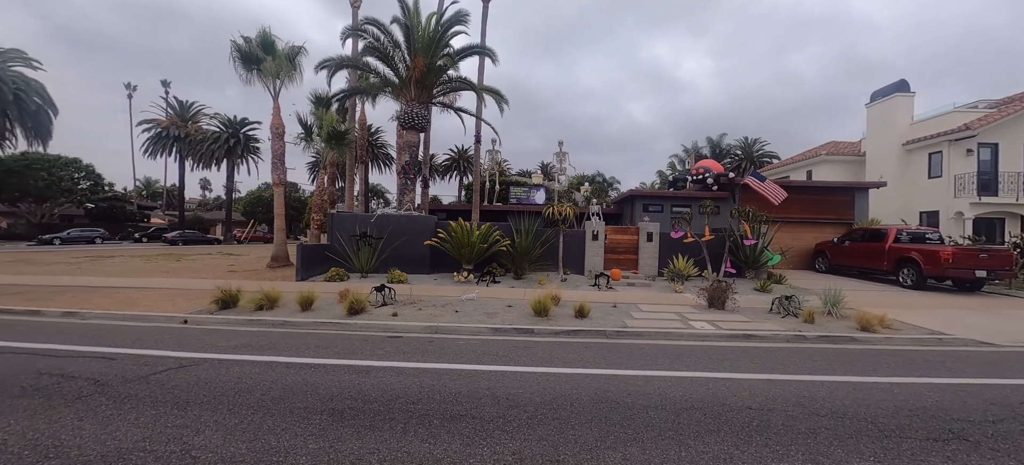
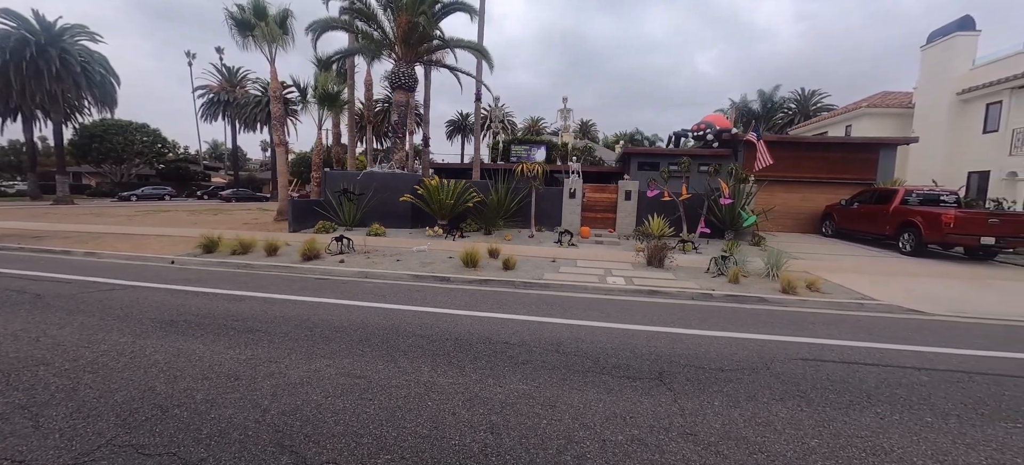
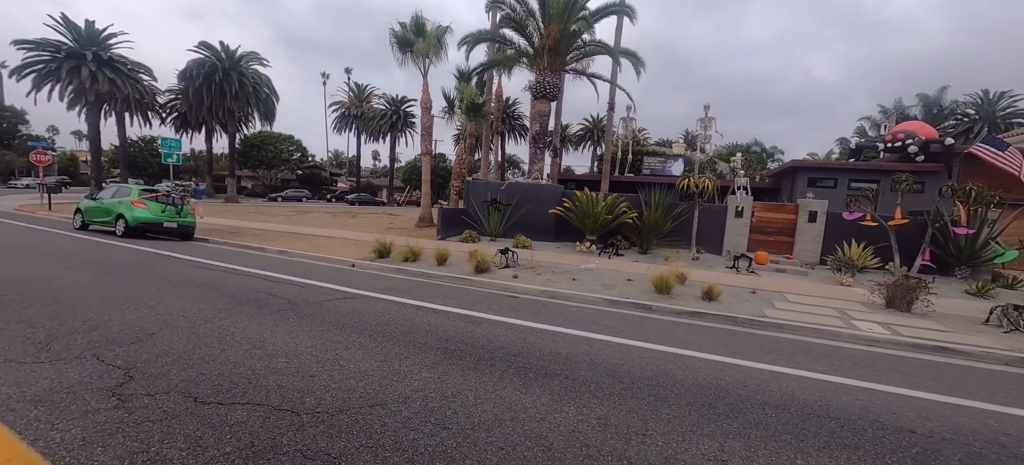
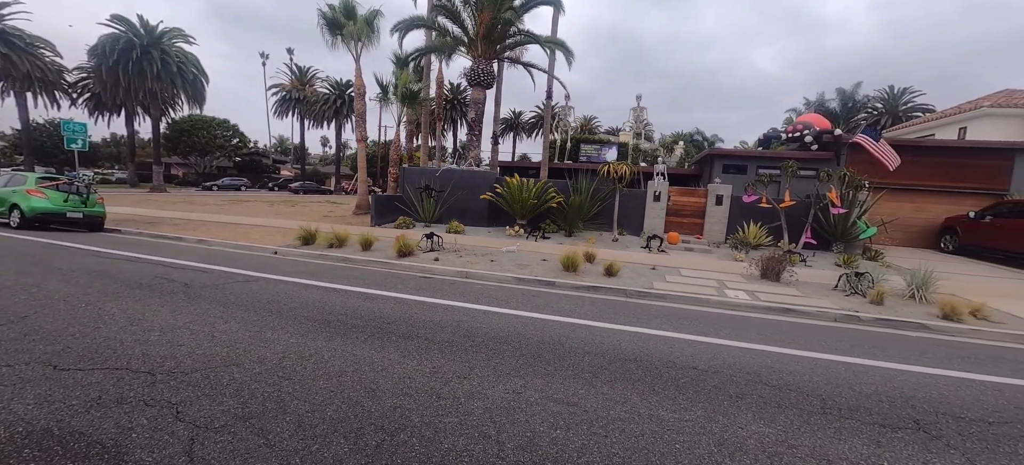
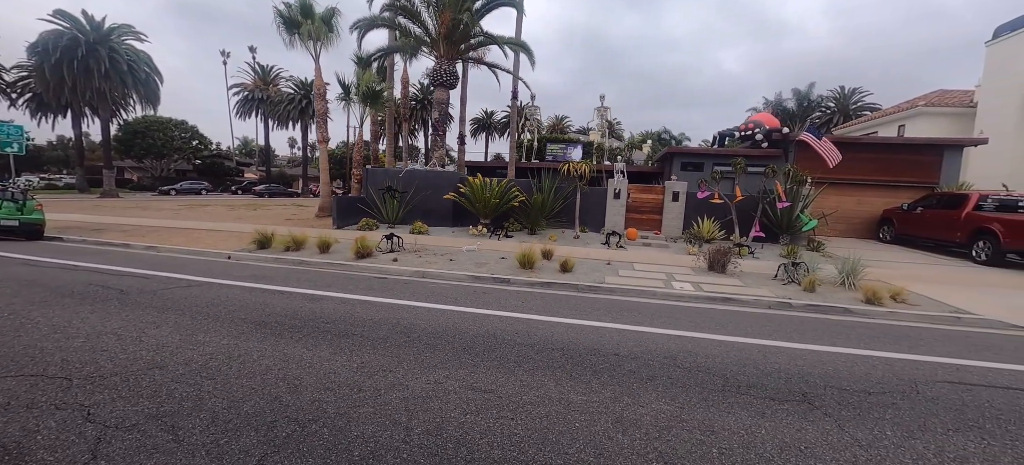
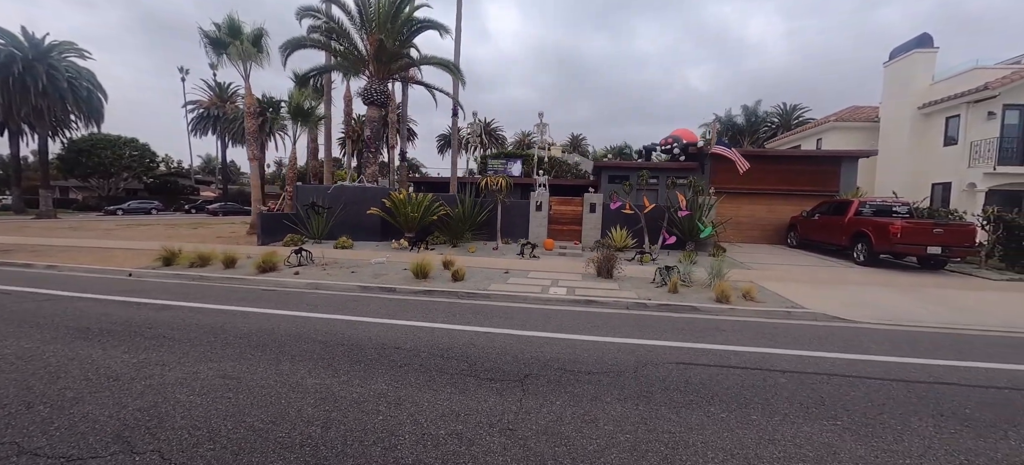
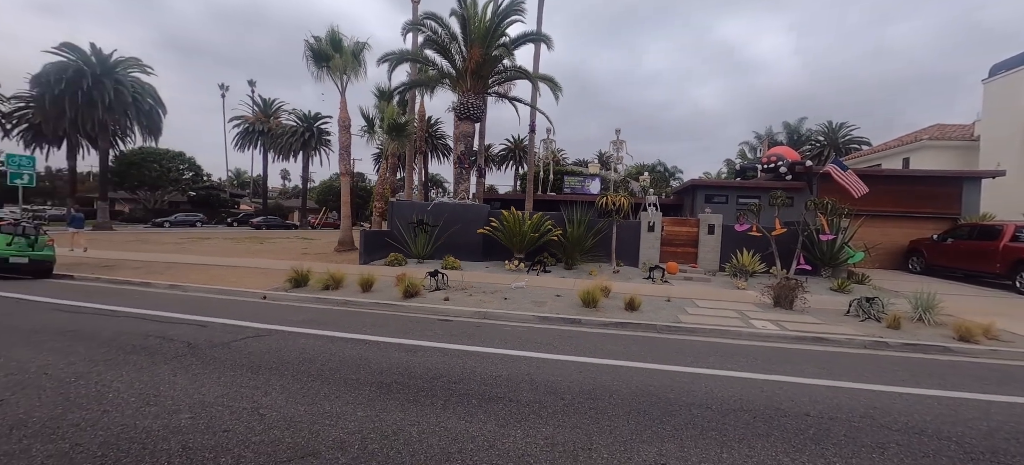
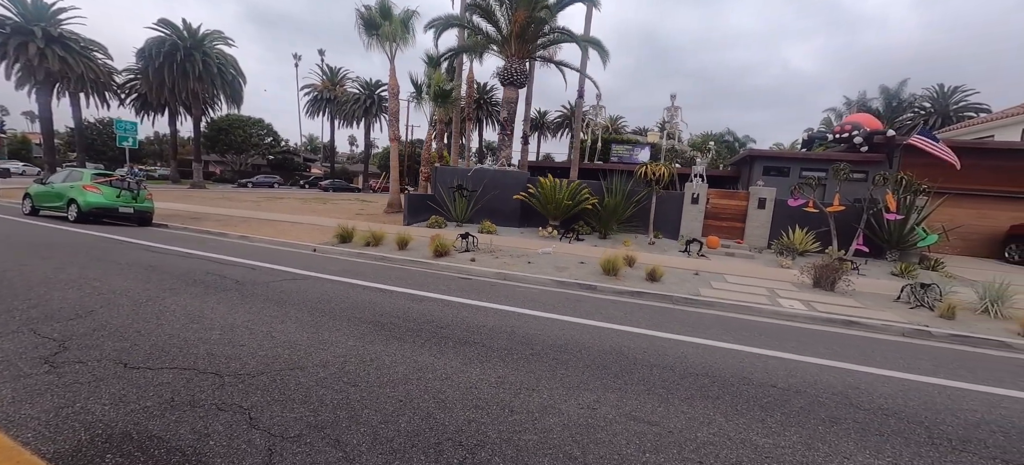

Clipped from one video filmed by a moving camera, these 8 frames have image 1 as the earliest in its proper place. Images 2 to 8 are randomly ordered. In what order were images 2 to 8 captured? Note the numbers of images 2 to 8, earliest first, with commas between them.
7, 3, 8, 4, 5, 2, 6
